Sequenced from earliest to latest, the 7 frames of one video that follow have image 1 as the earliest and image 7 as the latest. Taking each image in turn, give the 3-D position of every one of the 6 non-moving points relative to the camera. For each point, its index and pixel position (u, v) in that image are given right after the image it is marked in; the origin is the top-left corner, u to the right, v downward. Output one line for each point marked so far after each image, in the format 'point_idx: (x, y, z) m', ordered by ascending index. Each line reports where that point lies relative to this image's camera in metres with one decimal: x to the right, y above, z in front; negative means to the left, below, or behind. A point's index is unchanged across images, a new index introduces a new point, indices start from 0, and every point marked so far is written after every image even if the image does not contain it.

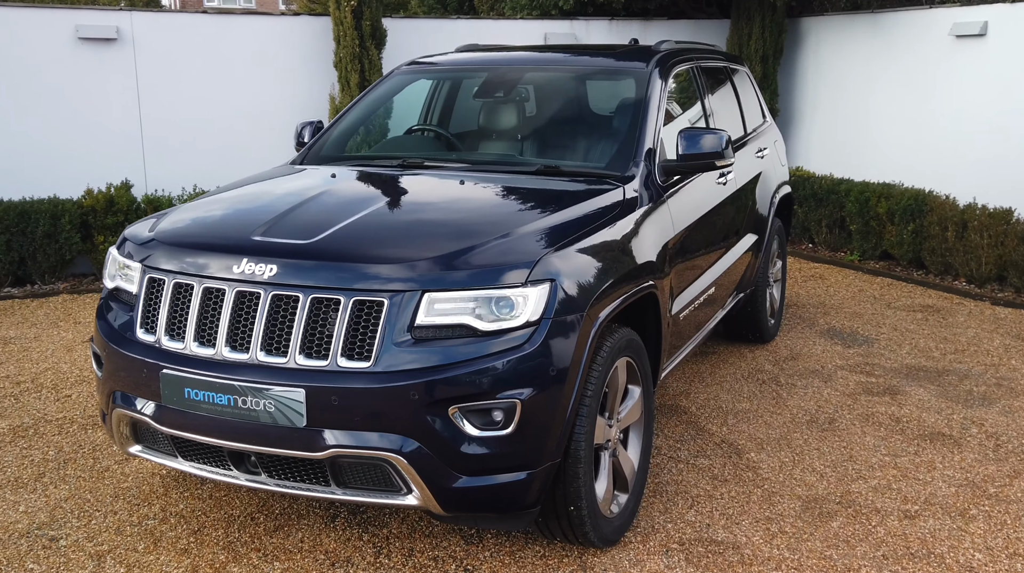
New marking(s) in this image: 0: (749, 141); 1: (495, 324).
0: (+1.4, +0.9, +5.3) m
1: (-0.1, -0.1, +2.5) m
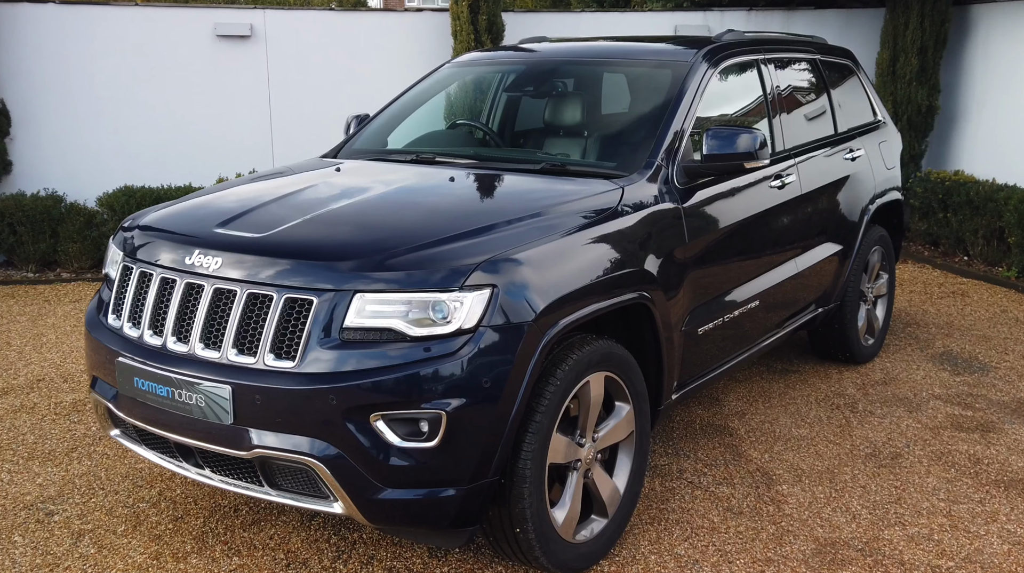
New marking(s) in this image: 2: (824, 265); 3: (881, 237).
0: (+1.8, +0.8, +4.8) m
1: (-0.2, -0.1, +2.4) m
2: (+1.6, +0.1, +4.6) m
3: (+2.1, +0.3, +5.1) m
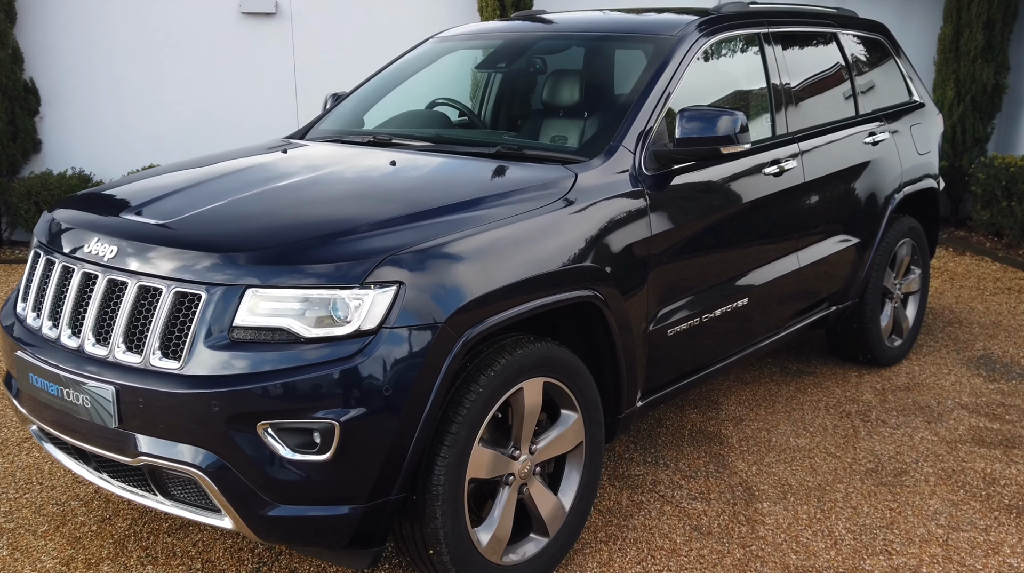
0: (+1.7, +0.8, +4.4) m
1: (-0.5, -0.1, +2.2) m
2: (+1.5, +0.1, +4.2) m
3: (+2.1, +0.3, +4.7) m
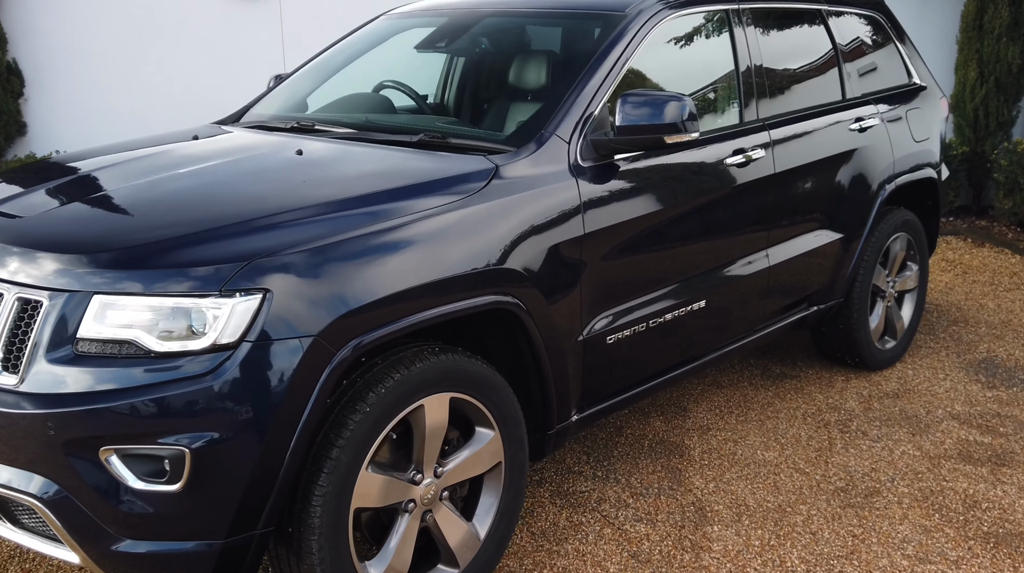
0: (+1.5, +0.8, +4.1) m
1: (-0.7, -0.1, +1.9) m
2: (+1.4, +0.1, +3.9) m
3: (+1.9, +0.3, +4.4) m
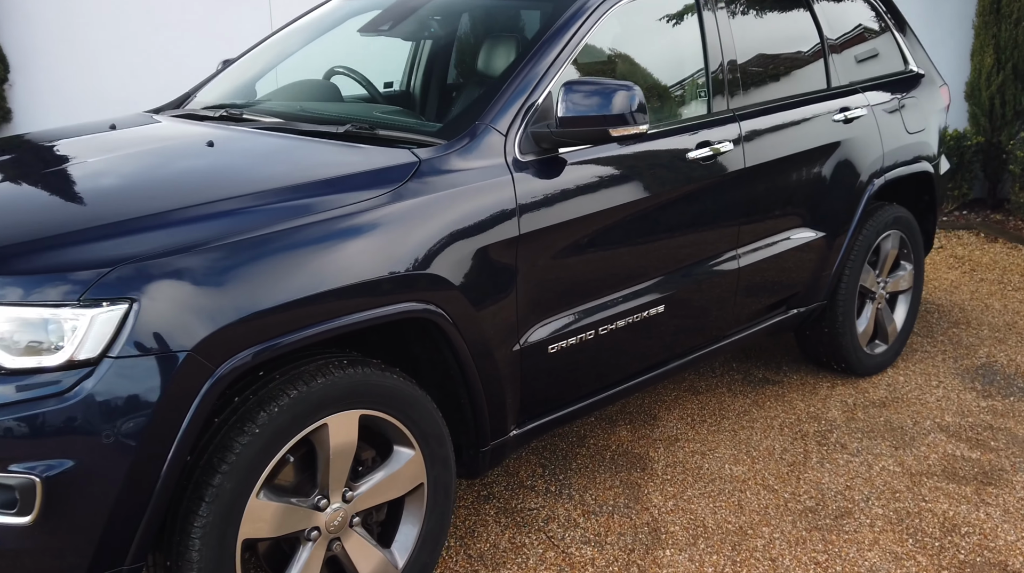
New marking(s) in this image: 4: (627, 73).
0: (+1.4, +0.8, +3.8) m
1: (-1.0, -0.1, +1.7) m
2: (+1.2, +0.1, +3.7) m
3: (+1.8, +0.3, +4.1) m
4: (+0.4, +0.7, +3.0) m
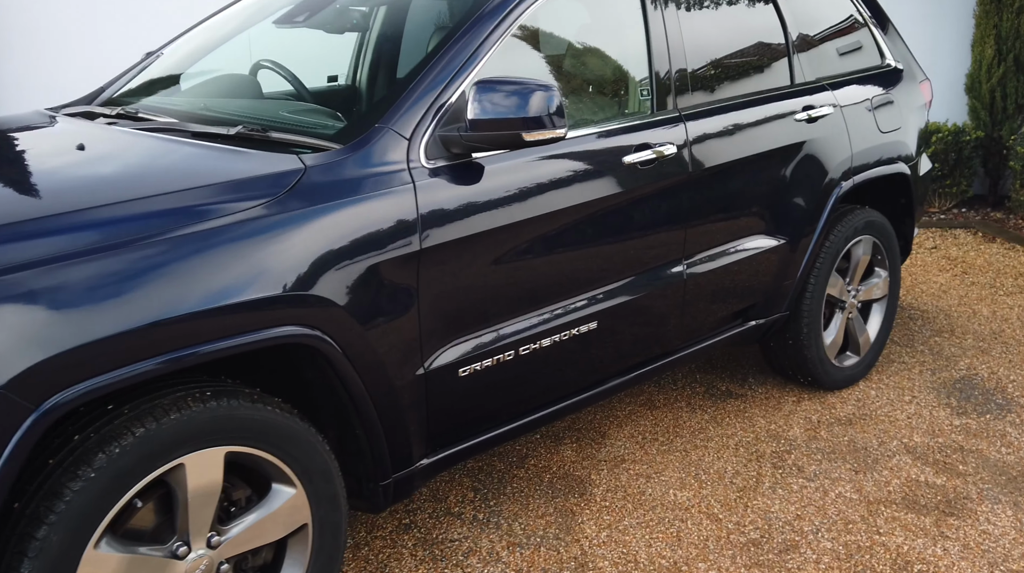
0: (+1.2, +0.8, +3.6) m
1: (-1.2, -0.2, +1.5) m
2: (+1.0, +0.1, +3.4) m
3: (+1.6, +0.3, +3.9) m
4: (+0.1, +0.7, +2.8) m
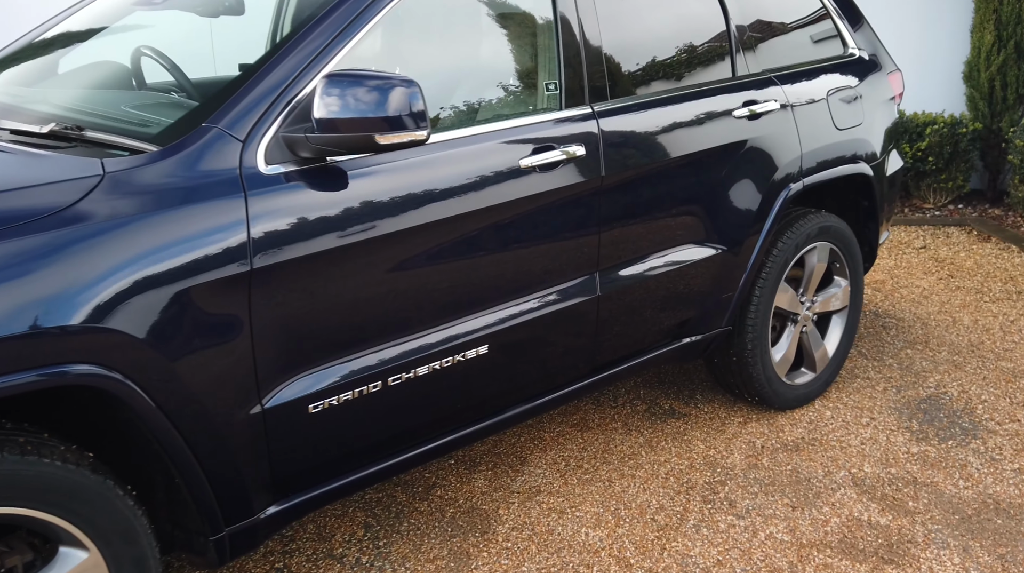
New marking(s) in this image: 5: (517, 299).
0: (+0.8, +0.7, +3.2) m
1: (-1.6, -0.3, +1.3) m
2: (+0.6, 0.0, +3.1) m
3: (+1.2, +0.2, +3.5) m
4: (-0.2, +0.6, +2.5) m
5: (0.0, 0.0, +2.6) m
